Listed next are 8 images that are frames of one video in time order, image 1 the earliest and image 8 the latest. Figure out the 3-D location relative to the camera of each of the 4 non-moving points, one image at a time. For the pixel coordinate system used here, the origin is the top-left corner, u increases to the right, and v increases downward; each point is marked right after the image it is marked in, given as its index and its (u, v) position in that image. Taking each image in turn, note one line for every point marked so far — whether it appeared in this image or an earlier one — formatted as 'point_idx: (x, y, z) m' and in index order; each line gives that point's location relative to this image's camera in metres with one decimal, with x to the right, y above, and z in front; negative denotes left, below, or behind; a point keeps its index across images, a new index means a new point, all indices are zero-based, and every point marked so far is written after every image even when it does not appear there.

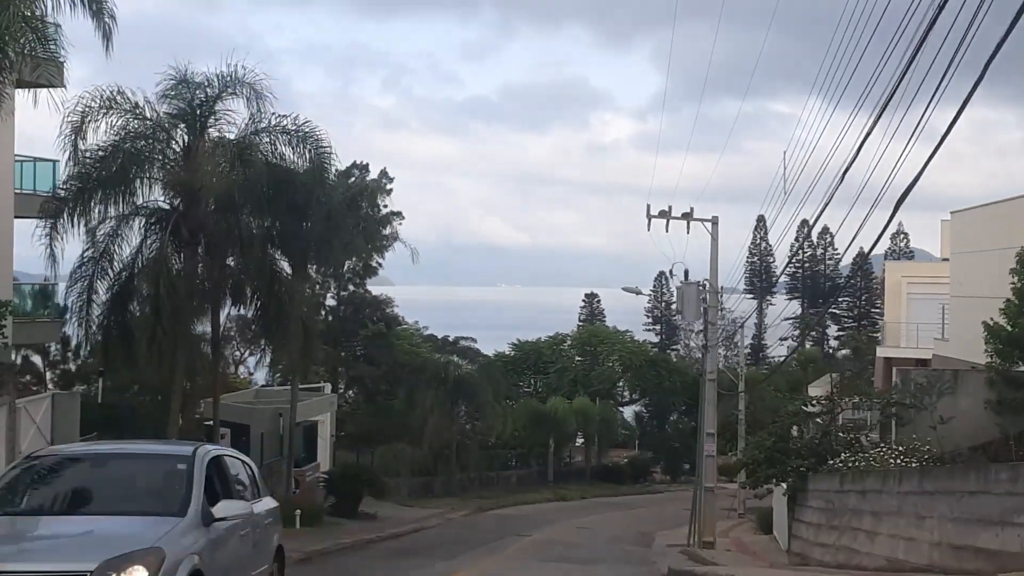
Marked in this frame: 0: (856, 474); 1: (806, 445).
0: (+4.1, -2.2, +14.0) m
1: (+5.1, -2.7, +20.1) m
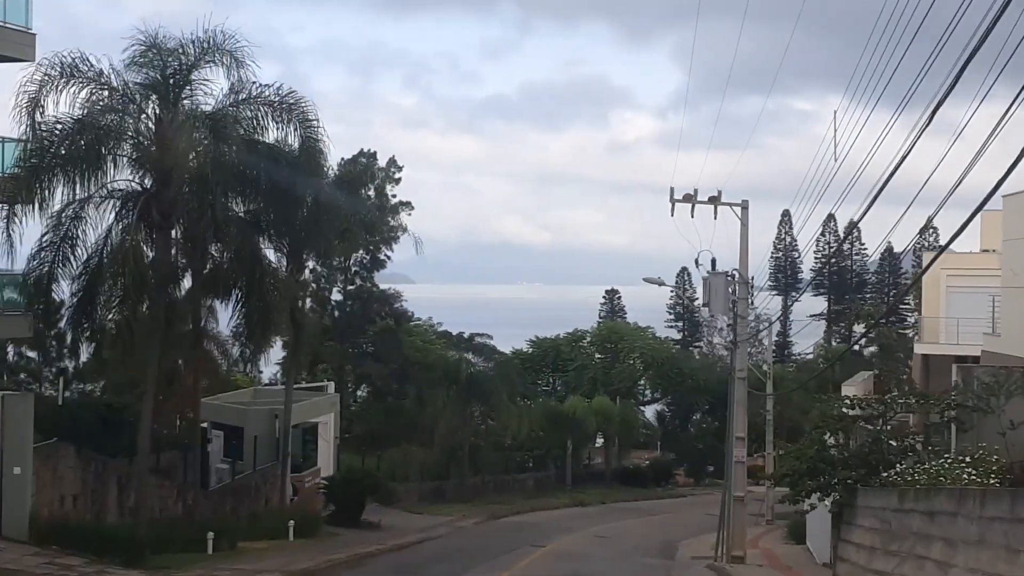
0: (+4.1, -2.0, +11.9) m
1: (+5.2, -2.5, +17.9) m
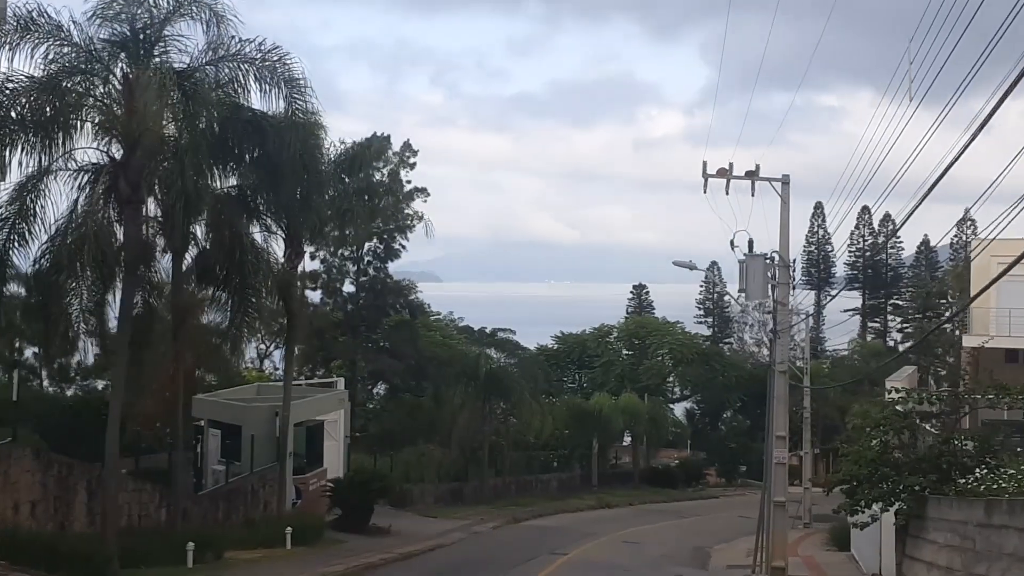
0: (+4.2, -1.8, +9.7) m
1: (+5.4, -2.3, +15.7) m
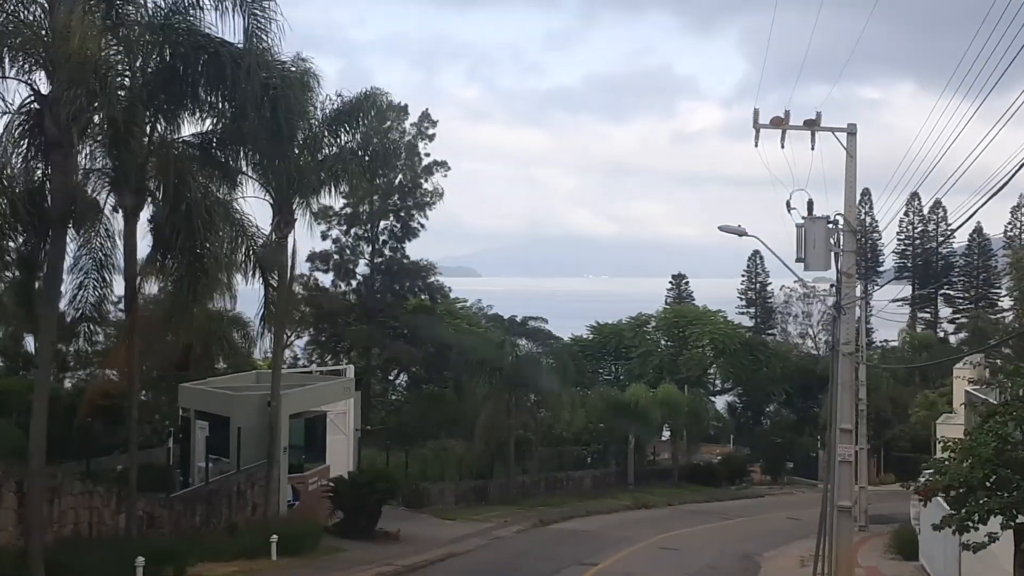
0: (+4.1, -1.3, +6.6) m
1: (+5.5, -1.8, +12.6) m
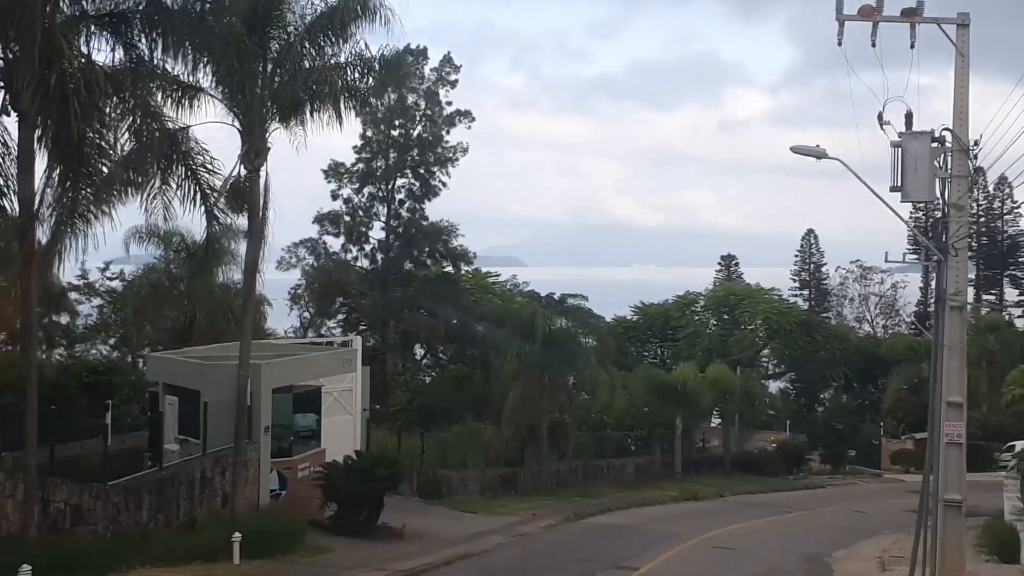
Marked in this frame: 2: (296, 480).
0: (+3.8, -0.6, +2.7) m
1: (+5.5, -1.0, +8.6) m
2: (-3.7, -3.2, +19.9) m
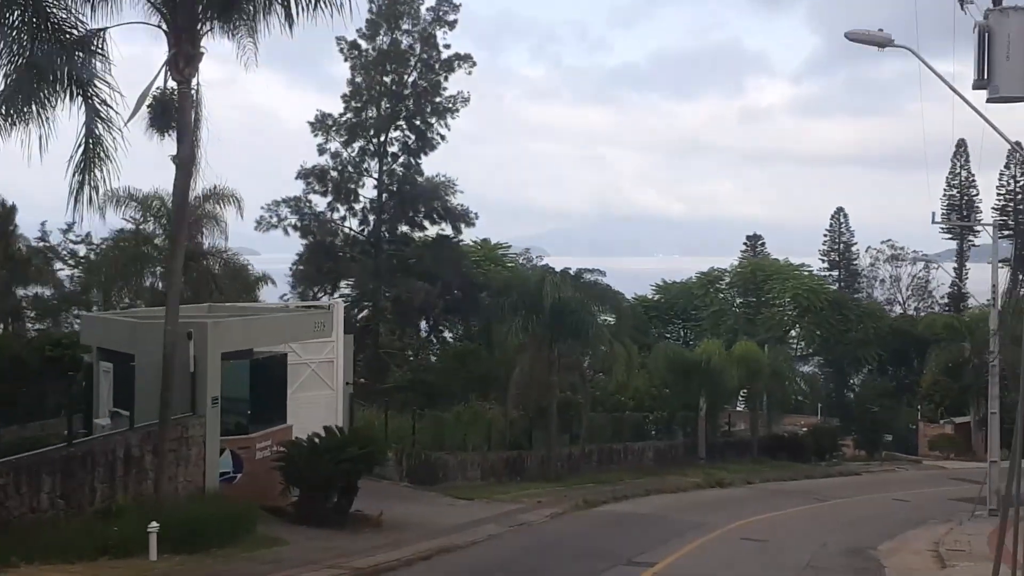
0: (+3.4, 0.0, -0.4) m
1: (+5.2, -0.4, +5.5) m
2: (-3.7, -2.5, +17.0) m
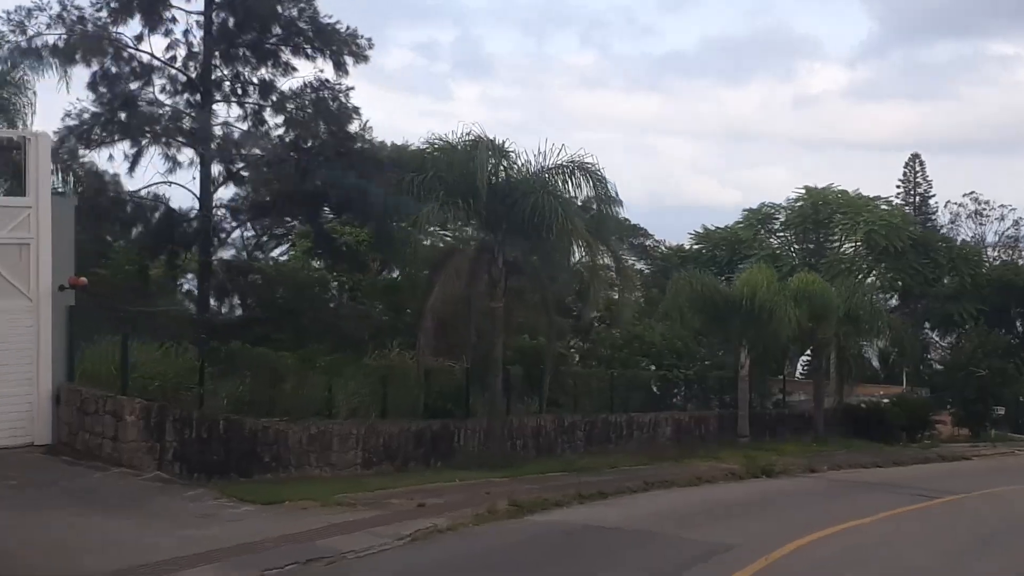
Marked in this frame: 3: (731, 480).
0: (+0.8, +1.7, -11.2) m
1: (+2.9, +1.4, -5.4) m
2: (-5.5, -0.7, +6.5) m
3: (+3.7, -3.2, +19.4) m
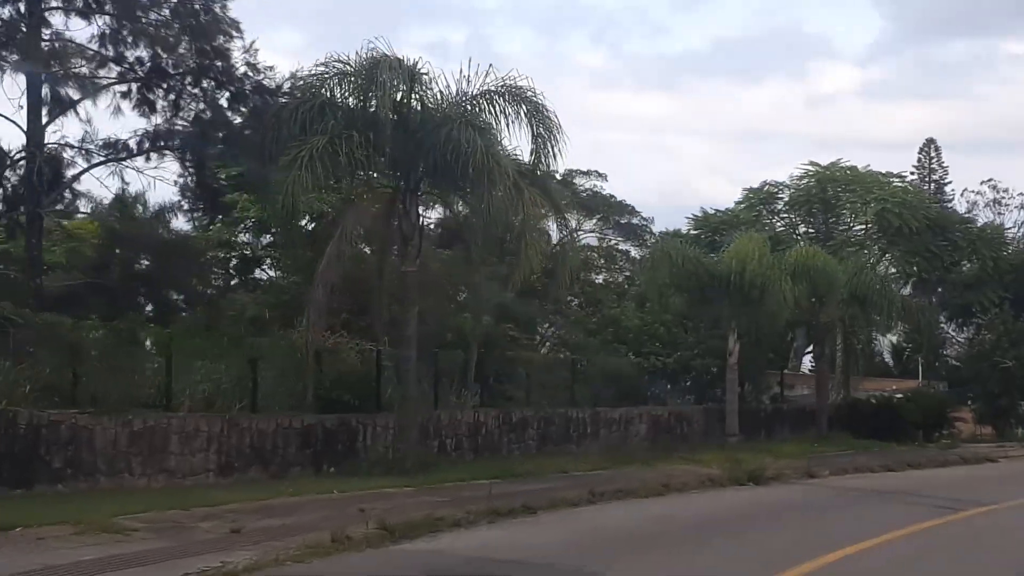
0: (-0.5, +2.2, -14.9) m
1: (+1.6, +2.0, -9.1) m
2: (-6.6, -0.2, +2.8) m
3: (+2.7, -2.7, +15.7) m
